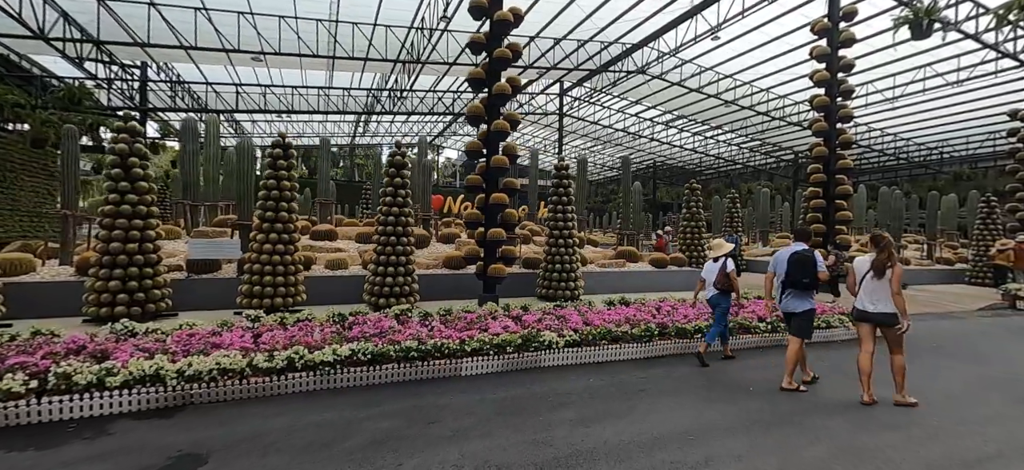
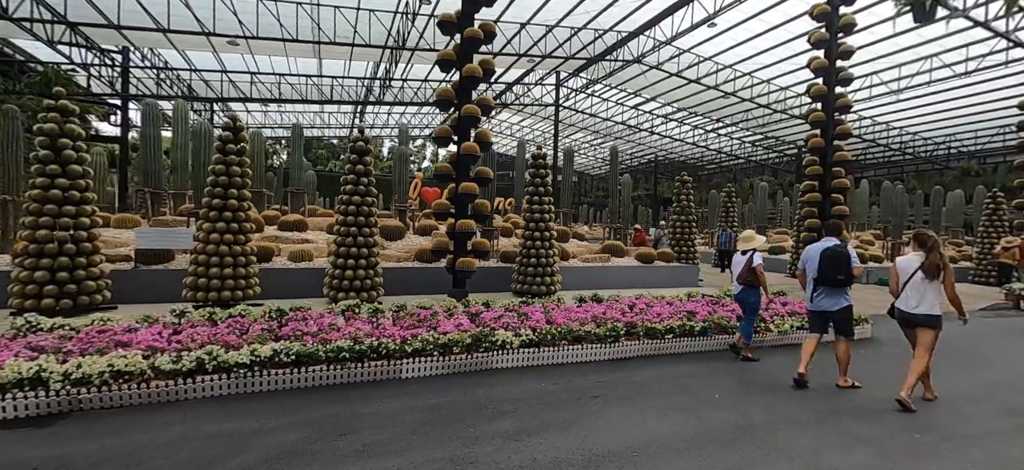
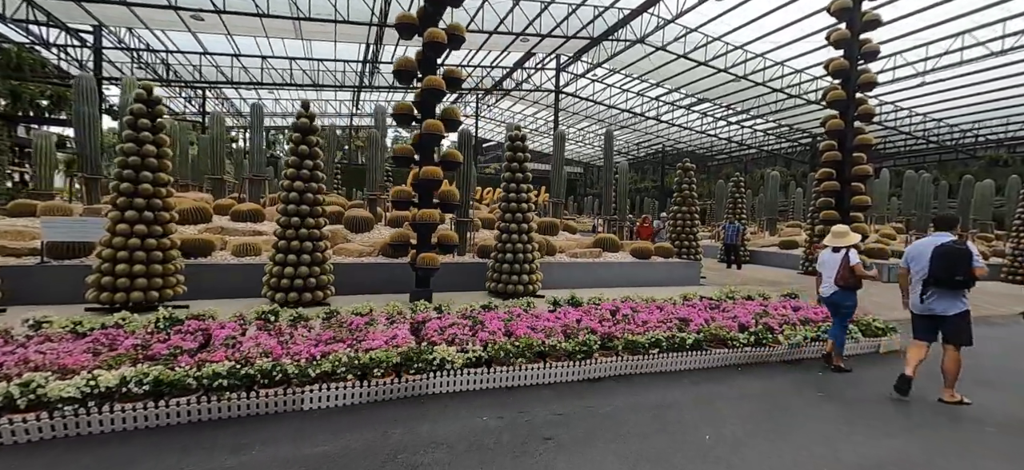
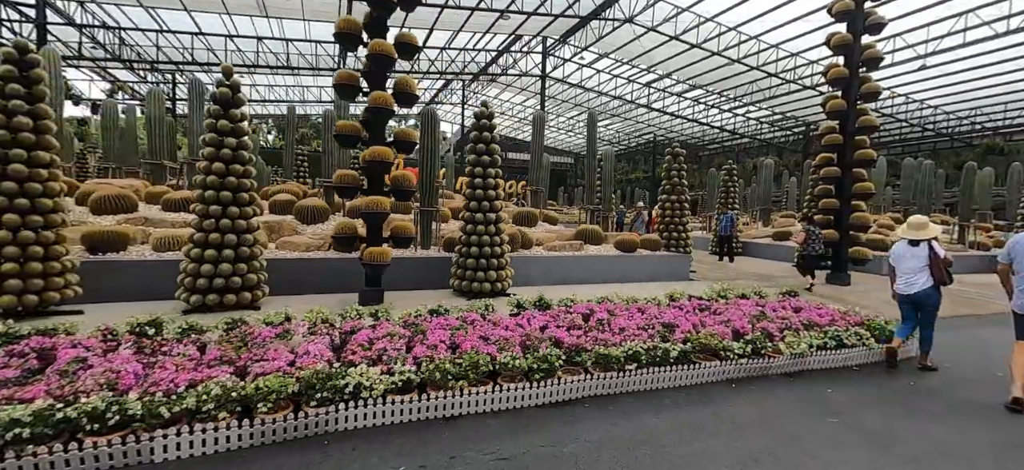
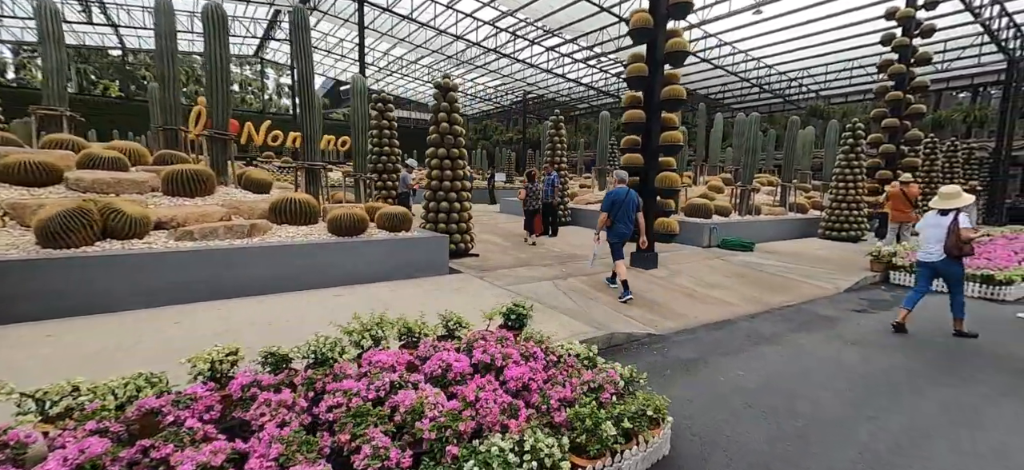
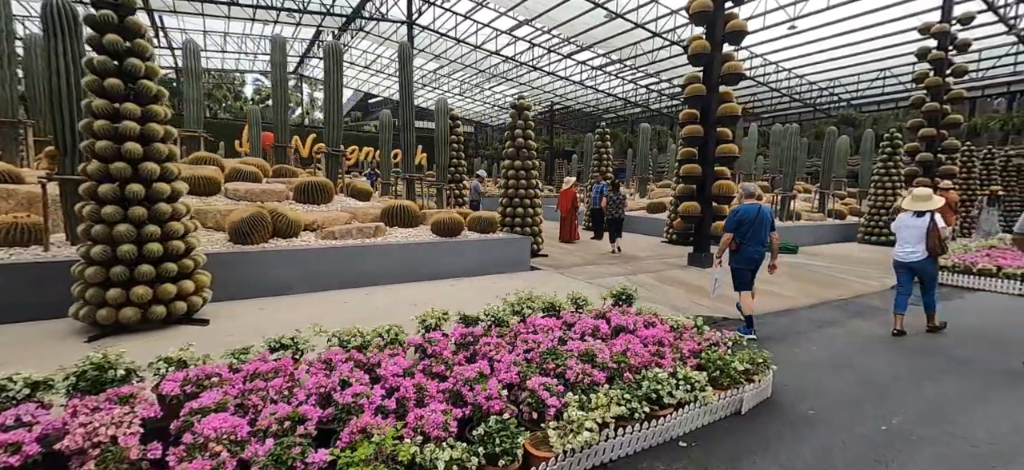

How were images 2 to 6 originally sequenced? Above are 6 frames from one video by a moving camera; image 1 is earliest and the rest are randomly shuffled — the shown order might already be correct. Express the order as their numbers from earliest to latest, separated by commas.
2, 3, 4, 6, 5
